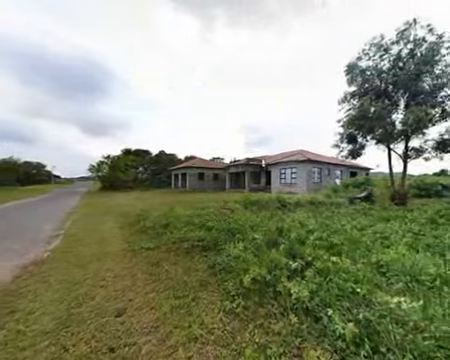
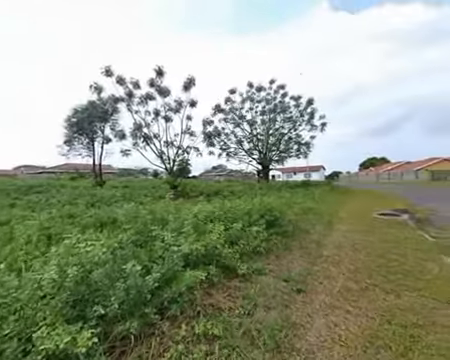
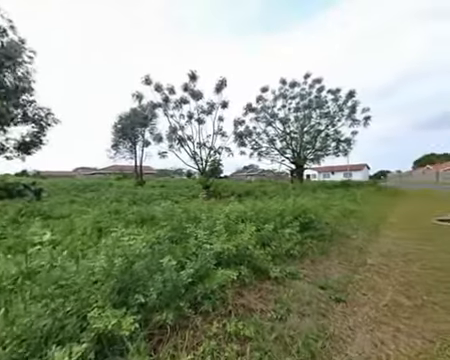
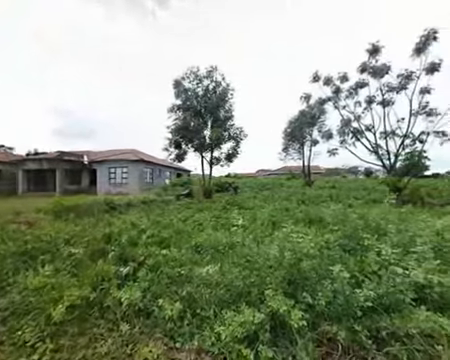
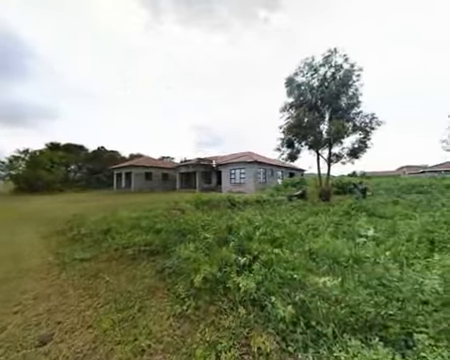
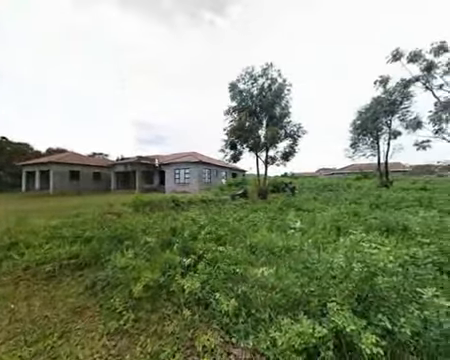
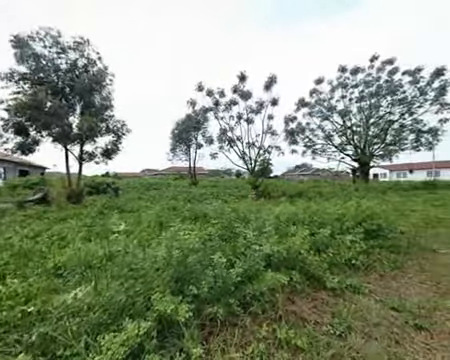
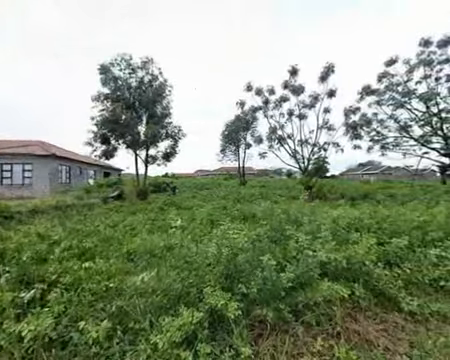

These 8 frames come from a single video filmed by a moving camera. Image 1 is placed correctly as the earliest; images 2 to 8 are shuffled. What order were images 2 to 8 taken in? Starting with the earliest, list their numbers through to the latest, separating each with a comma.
5, 6, 4, 8, 7, 3, 2
